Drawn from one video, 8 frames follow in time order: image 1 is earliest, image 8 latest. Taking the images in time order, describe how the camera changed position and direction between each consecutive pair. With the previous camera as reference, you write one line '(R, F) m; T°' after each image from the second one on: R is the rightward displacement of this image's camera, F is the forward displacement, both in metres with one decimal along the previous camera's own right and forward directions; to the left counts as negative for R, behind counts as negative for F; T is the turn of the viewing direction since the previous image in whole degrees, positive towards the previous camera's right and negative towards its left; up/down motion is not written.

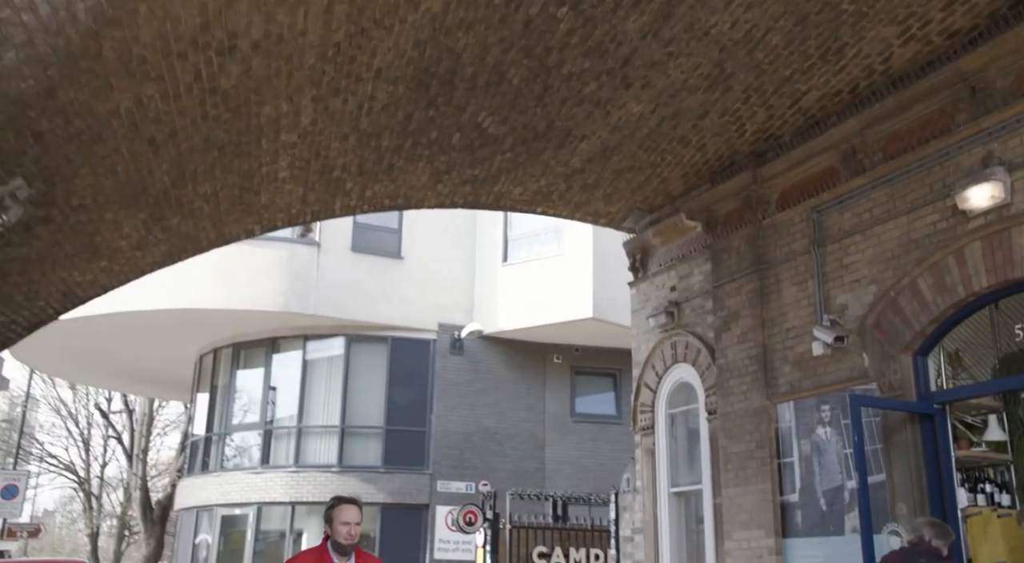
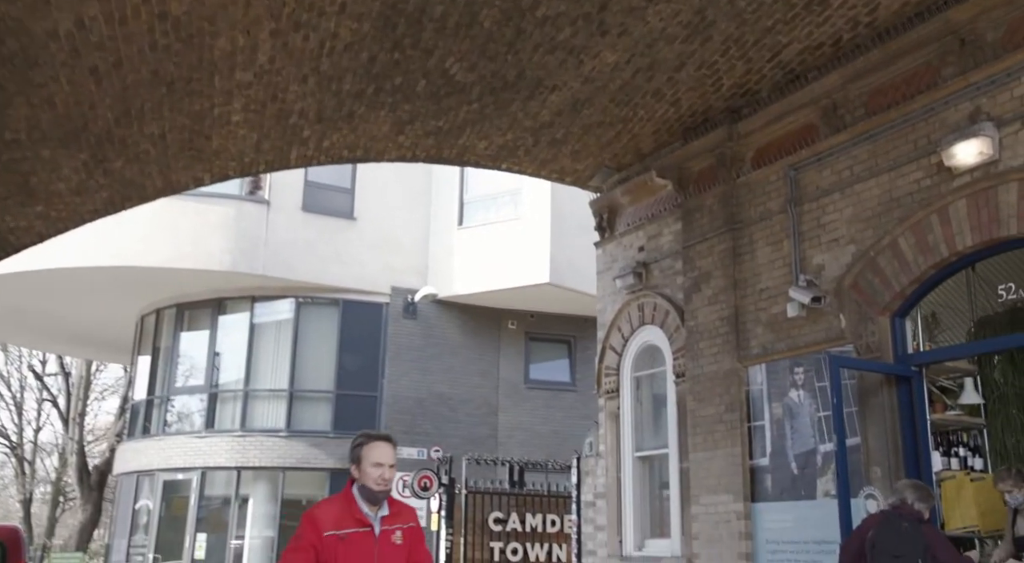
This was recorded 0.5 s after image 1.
(-0.2, +0.4) m; +3°
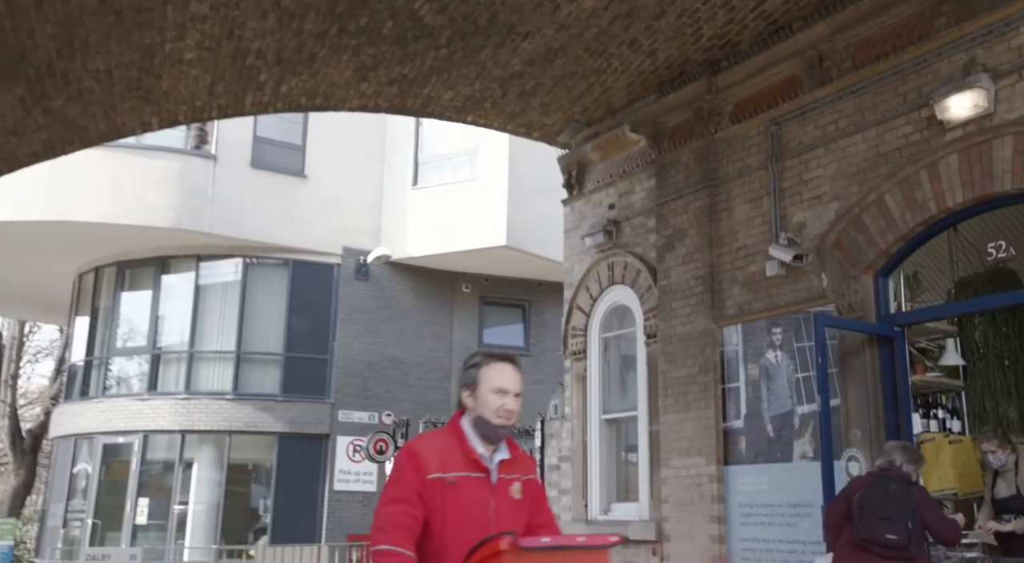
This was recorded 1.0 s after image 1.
(-0.2, +0.4) m; +3°
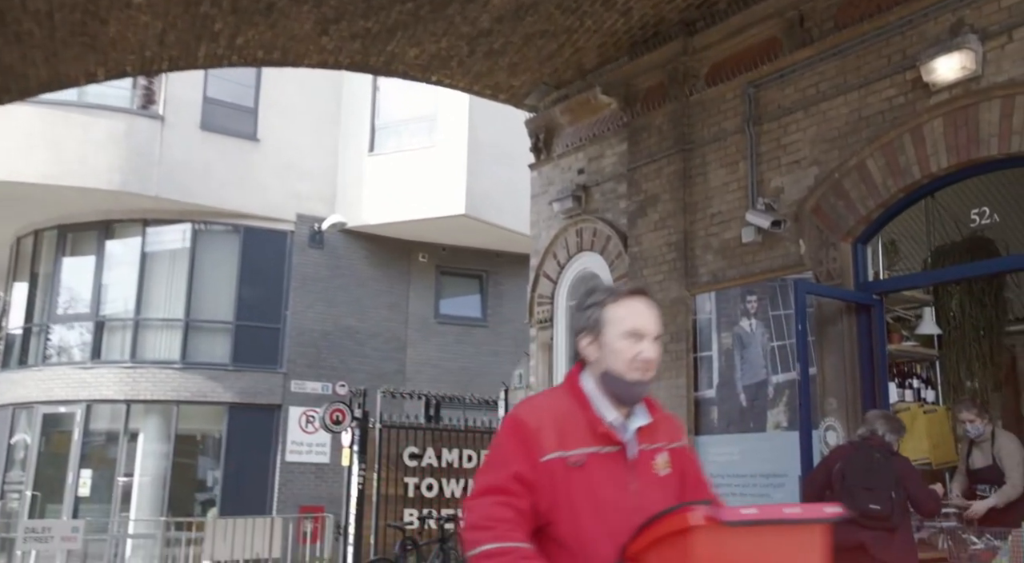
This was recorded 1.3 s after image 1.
(-0.1, +0.3) m; +3°
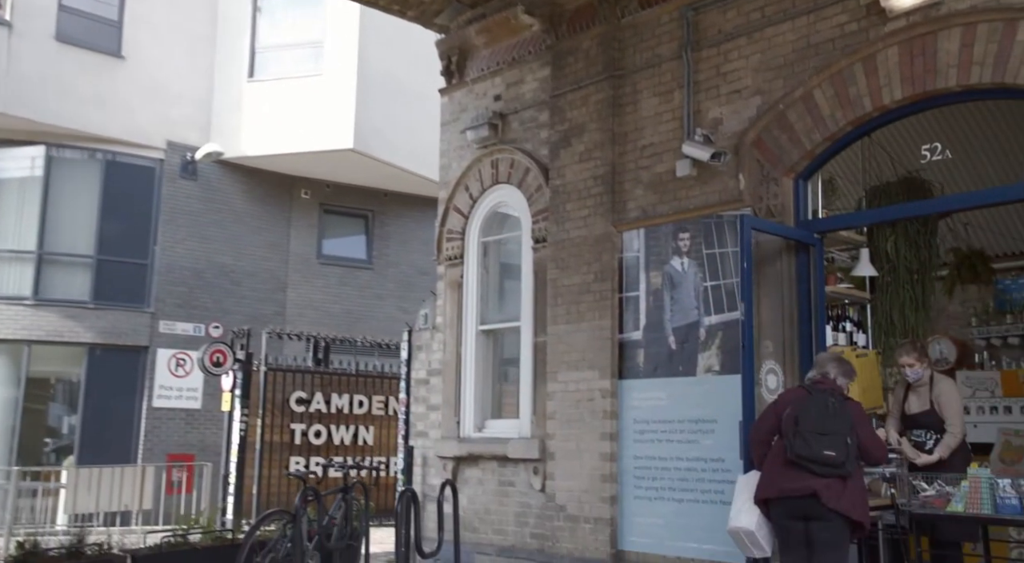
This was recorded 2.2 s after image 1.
(-0.3, +0.6) m; +8°
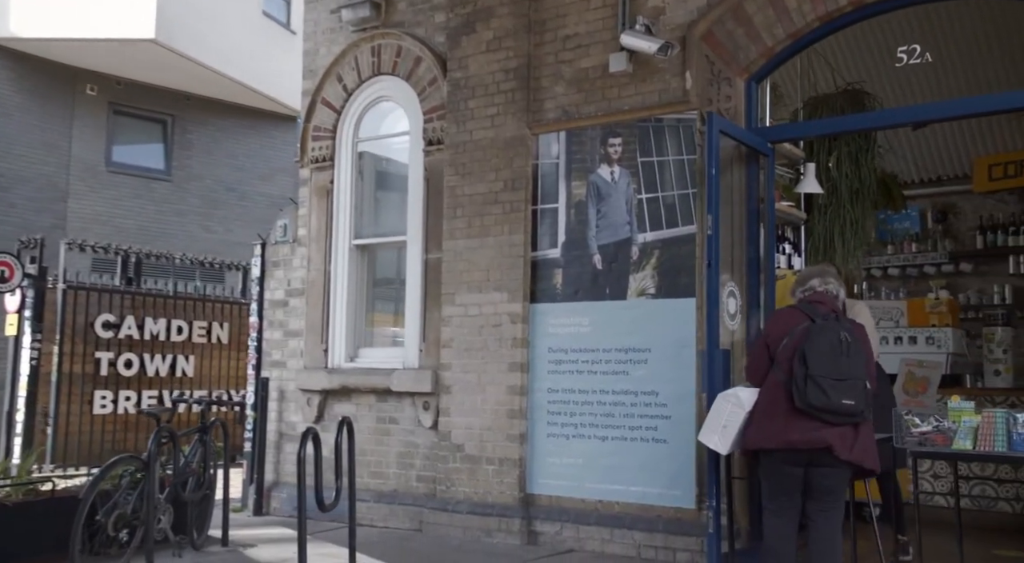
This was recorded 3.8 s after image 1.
(-0.8, +1.1) m; +13°
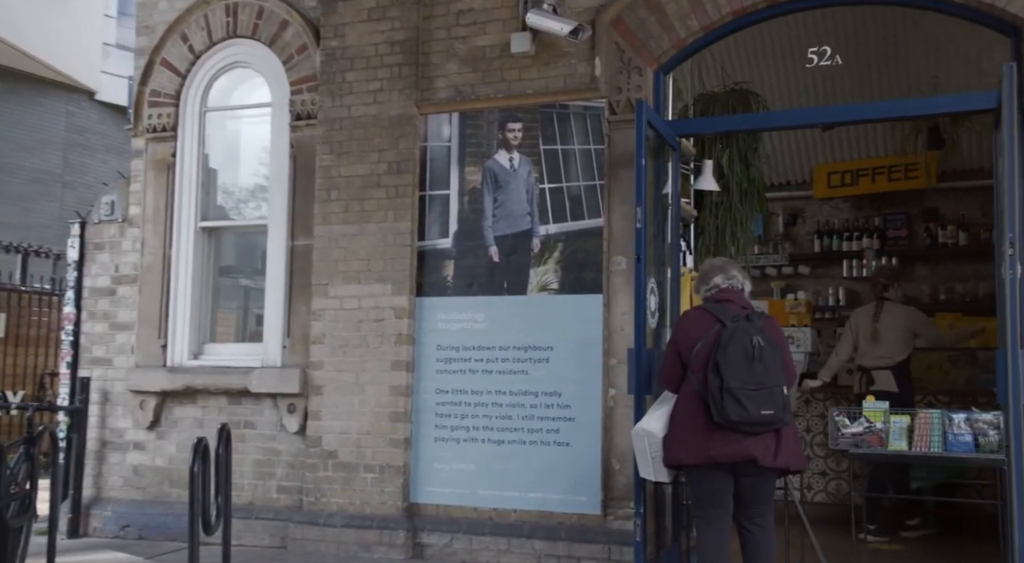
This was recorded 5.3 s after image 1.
(-0.7, +0.5) m; +14°
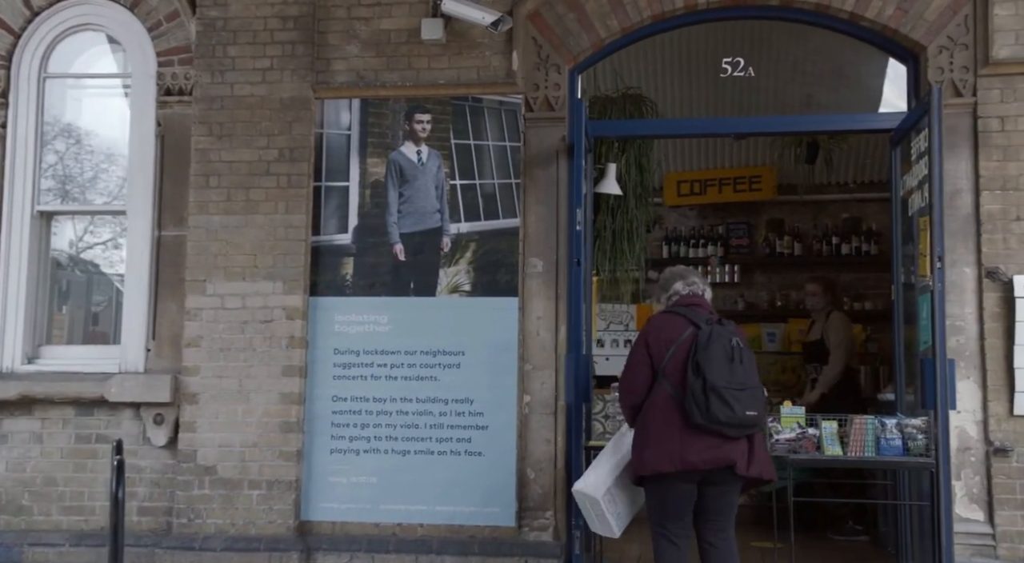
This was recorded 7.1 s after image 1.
(-0.8, +0.4) m; +14°
